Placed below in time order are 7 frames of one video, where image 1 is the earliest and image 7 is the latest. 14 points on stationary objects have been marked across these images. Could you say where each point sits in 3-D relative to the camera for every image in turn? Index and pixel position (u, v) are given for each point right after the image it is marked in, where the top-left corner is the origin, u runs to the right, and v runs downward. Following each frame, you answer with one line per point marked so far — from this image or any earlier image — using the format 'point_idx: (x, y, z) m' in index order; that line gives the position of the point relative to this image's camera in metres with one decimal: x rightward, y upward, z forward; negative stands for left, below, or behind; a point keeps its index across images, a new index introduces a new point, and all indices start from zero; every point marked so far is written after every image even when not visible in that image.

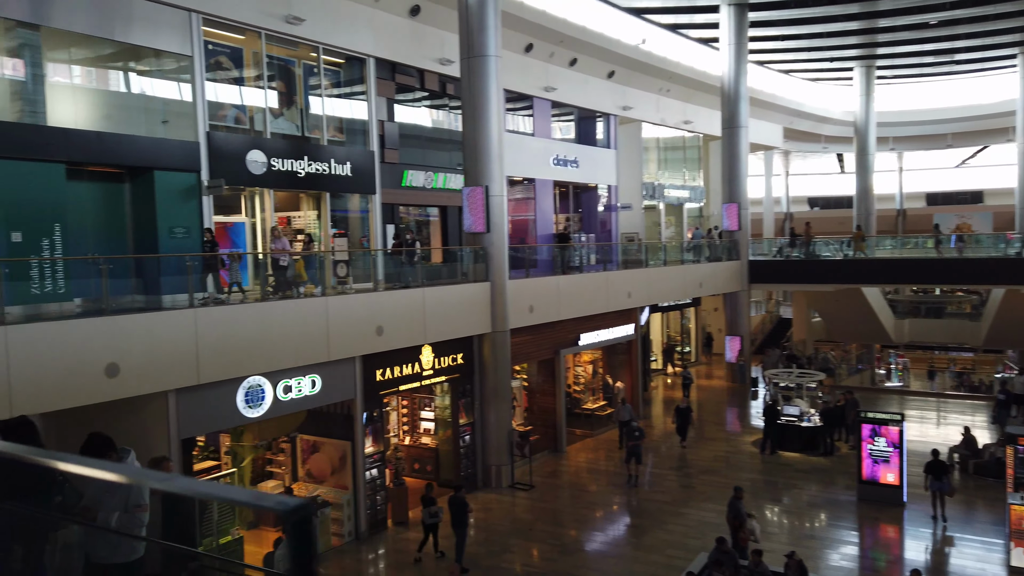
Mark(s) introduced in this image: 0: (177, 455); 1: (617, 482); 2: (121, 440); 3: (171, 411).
0: (-4.3, -2.1, +9.7) m
1: (+2.1, -4.0, +15.6) m
2: (-5.2, -2.0, +10.0) m
3: (-4.3, -1.6, +9.6) m
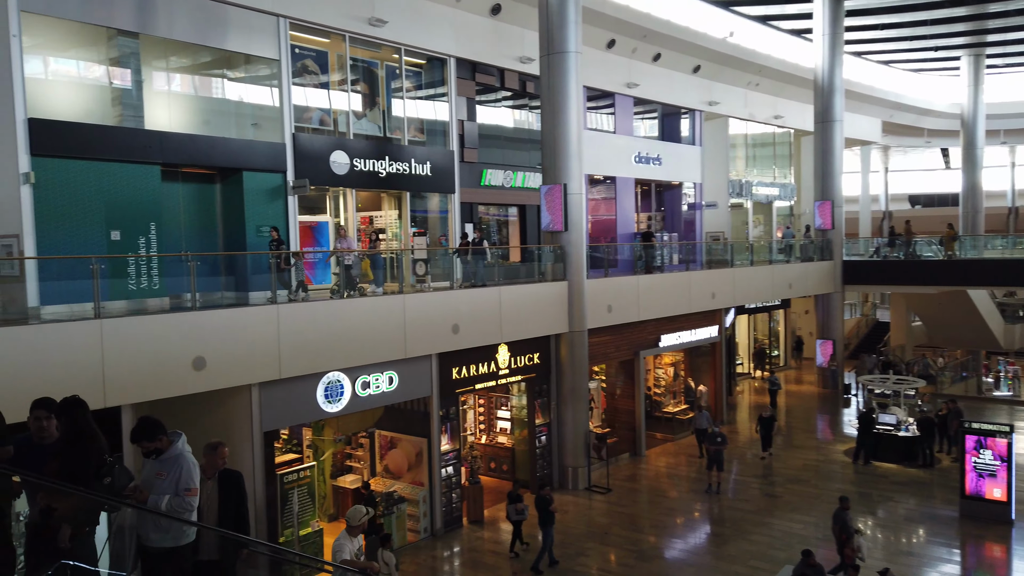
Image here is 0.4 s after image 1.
0: (-3.4, -2.1, +10.0) m
1: (+3.7, -4.0, +15.2) m
2: (-4.2, -2.0, +10.4) m
3: (-3.4, -1.5, +9.9) m
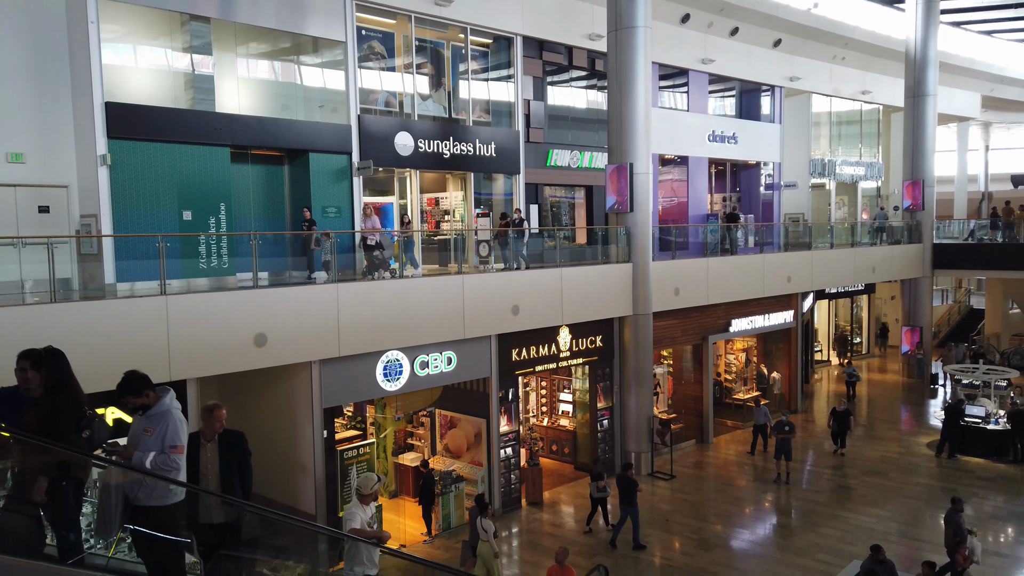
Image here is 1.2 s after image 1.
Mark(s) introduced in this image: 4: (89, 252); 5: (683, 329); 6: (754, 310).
0: (-2.6, -1.8, +10.2) m
1: (+4.9, -3.7, +14.6) m
2: (-3.4, -1.7, +10.7) m
3: (-2.7, -1.2, +10.1) m
4: (-4.4, +0.4, +7.9) m
5: (+3.6, -0.9, +15.8) m
6: (+5.7, -0.5, +17.6) m
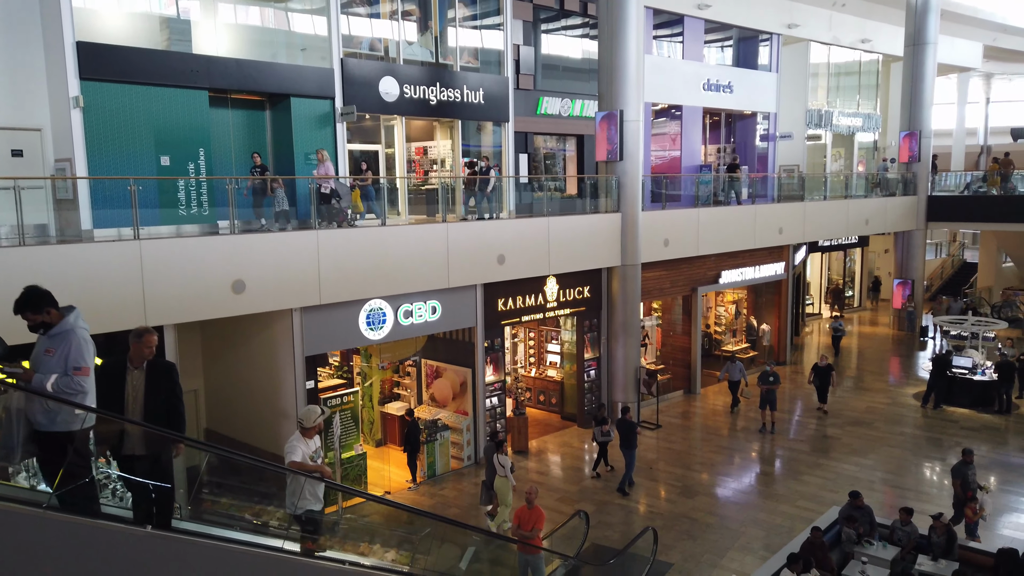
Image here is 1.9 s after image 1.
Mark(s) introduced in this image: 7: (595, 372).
0: (-2.9, -1.1, +10.1) m
1: (+4.7, -2.7, +14.7) m
2: (-3.6, -0.9, +10.6) m
3: (-2.9, -0.5, +10.0) m
4: (-4.6, +0.9, +7.7) m
5: (+3.3, +0.2, +15.7) m
6: (+5.4, +0.6, +17.5) m
7: (+1.6, -1.6, +14.6) m
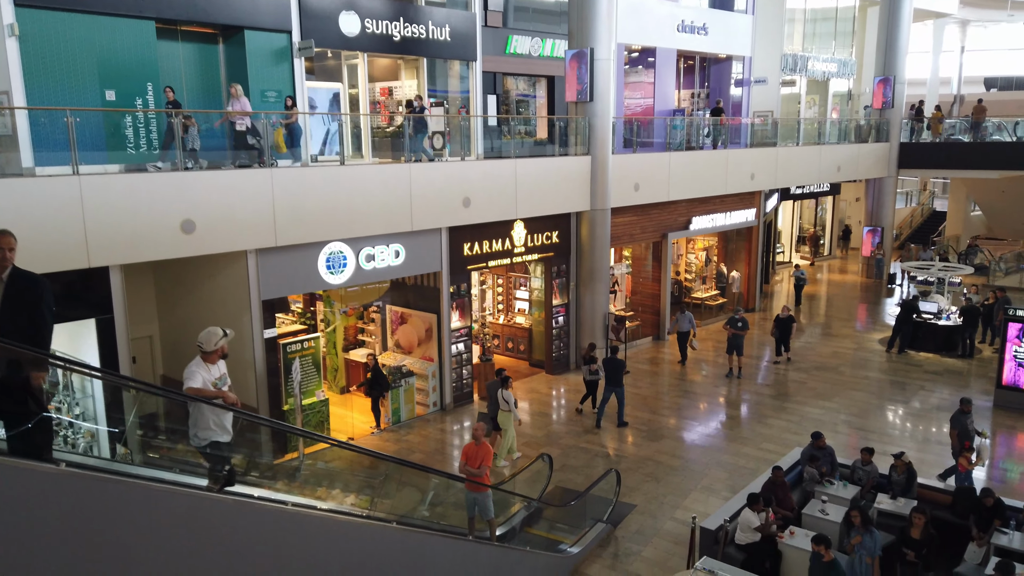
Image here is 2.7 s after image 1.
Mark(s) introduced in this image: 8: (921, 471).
0: (-3.3, -0.4, +9.8) m
1: (+4.1, -1.7, +14.7) m
2: (-4.1, -0.1, +10.2) m
3: (-3.4, +0.2, +9.6) m
4: (-5.0, +1.5, +7.2) m
5: (+2.7, +1.3, +15.5) m
6: (+4.7, +1.9, +17.3) m
7: (+1.0, -0.6, +14.4) m
8: (+5.6, -2.5, +10.4) m
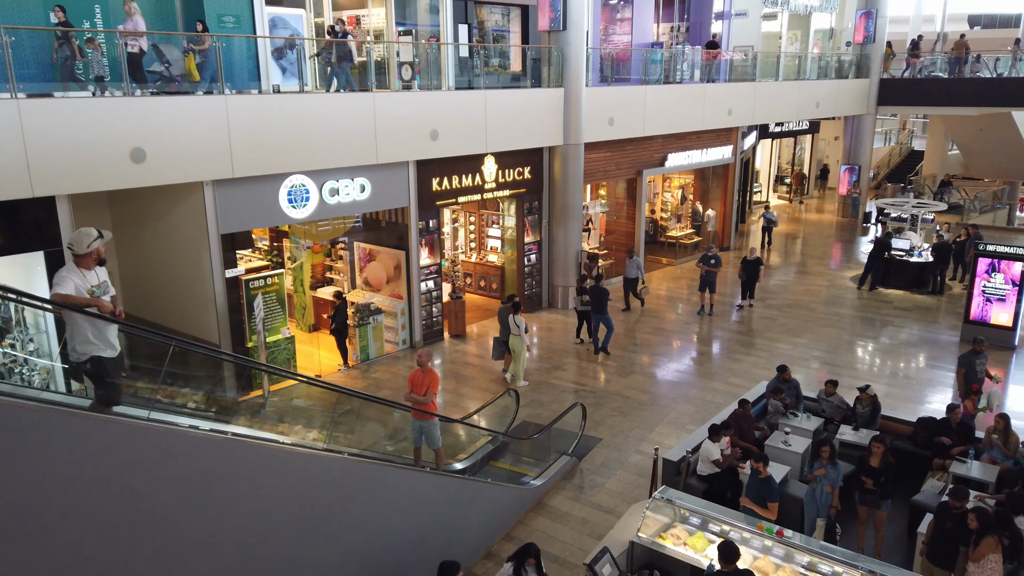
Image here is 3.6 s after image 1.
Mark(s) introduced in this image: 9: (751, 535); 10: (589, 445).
0: (-3.7, +0.5, +9.5) m
1: (+3.5, -0.4, +14.7) m
2: (-4.5, +0.7, +9.9) m
3: (-3.8, +1.0, +9.3) m
4: (-5.4, +2.2, +6.7) m
5: (+2.1, +2.5, +15.2) m
6: (+4.1, +3.3, +17.1) m
7: (+0.5, +0.6, +14.2) m
8: (+5.2, -1.6, +10.5) m
9: (+1.9, -1.9, +5.8) m
10: (+0.9, -1.9, +9.2) m
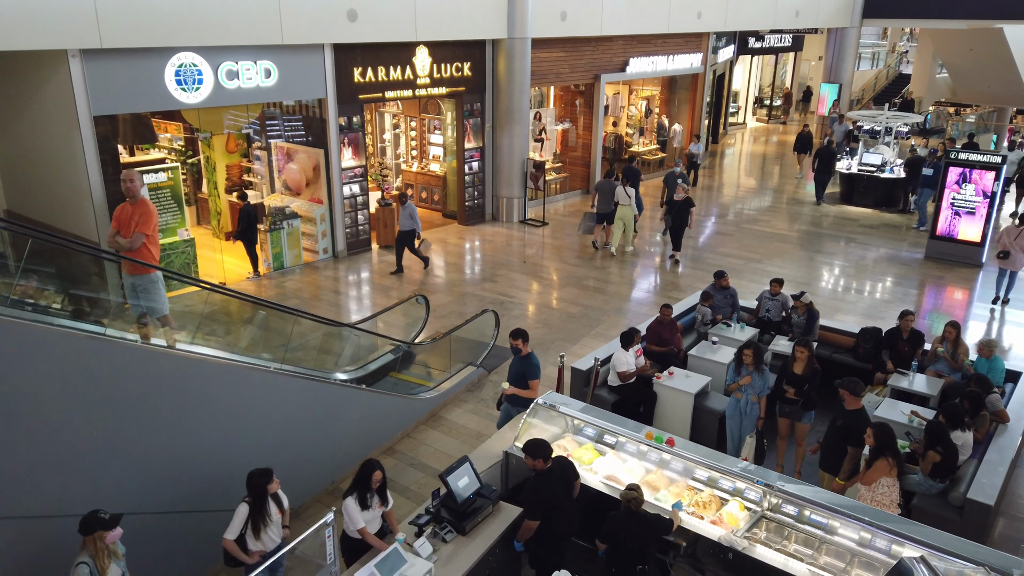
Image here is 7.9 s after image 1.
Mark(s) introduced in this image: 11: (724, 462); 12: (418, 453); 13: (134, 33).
0: (-4.7, +1.7, +8.4) m
1: (+2.5, +1.1, +13.8) m
2: (-5.5, +2.0, +8.8) m
3: (-4.7, +2.3, +8.1) m
4: (-6.3, +3.2, +5.5) m
5: (+1.1, +4.1, +14.0) m
6: (+3.1, +5.0, +15.8) m
7: (-0.6, +2.2, +13.2) m
8: (+4.2, -0.4, +9.6) m
9: (+0.9, -1.1, +5.0) m
10: (-0.1, -0.8, +8.4) m
11: (+1.4, -1.1, +4.8) m
12: (-0.8, -1.5, +6.7) m
13: (-4.1, +2.8, +8.3) m
